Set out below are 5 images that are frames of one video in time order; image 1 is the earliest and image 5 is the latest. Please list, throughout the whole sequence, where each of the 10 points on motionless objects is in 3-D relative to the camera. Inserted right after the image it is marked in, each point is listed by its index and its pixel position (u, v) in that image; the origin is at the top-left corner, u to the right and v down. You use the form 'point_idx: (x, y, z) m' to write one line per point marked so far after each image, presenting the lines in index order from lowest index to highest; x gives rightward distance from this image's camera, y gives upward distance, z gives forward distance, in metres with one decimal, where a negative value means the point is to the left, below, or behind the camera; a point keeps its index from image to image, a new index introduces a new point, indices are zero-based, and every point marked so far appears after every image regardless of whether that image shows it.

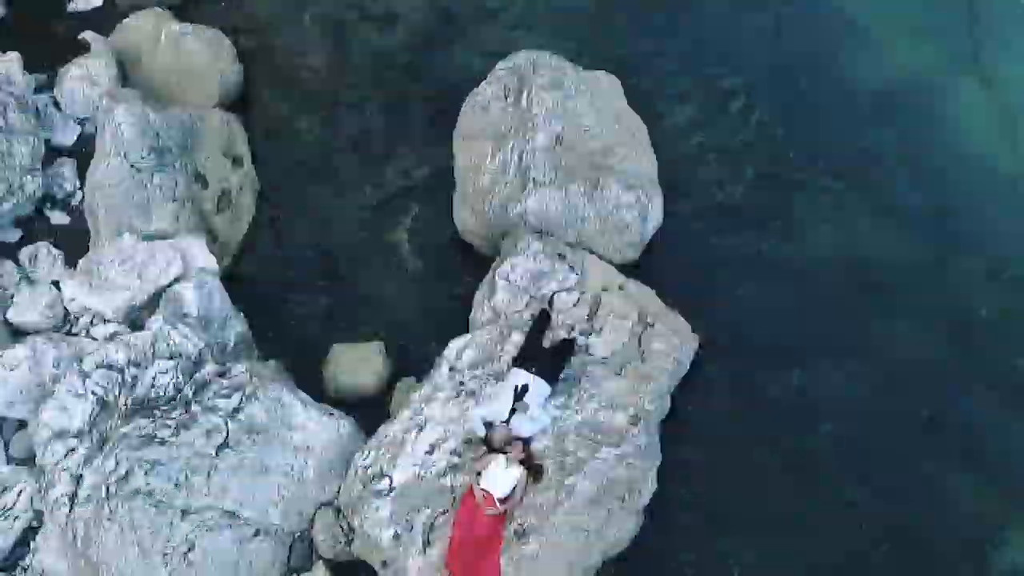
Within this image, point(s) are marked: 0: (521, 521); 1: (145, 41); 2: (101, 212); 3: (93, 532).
0: (+0.1, -2.9, +11.1) m
1: (-5.7, +3.9, +13.9) m
2: (-5.7, +1.1, +12.5) m
3: (-4.9, -2.9, +10.4) m
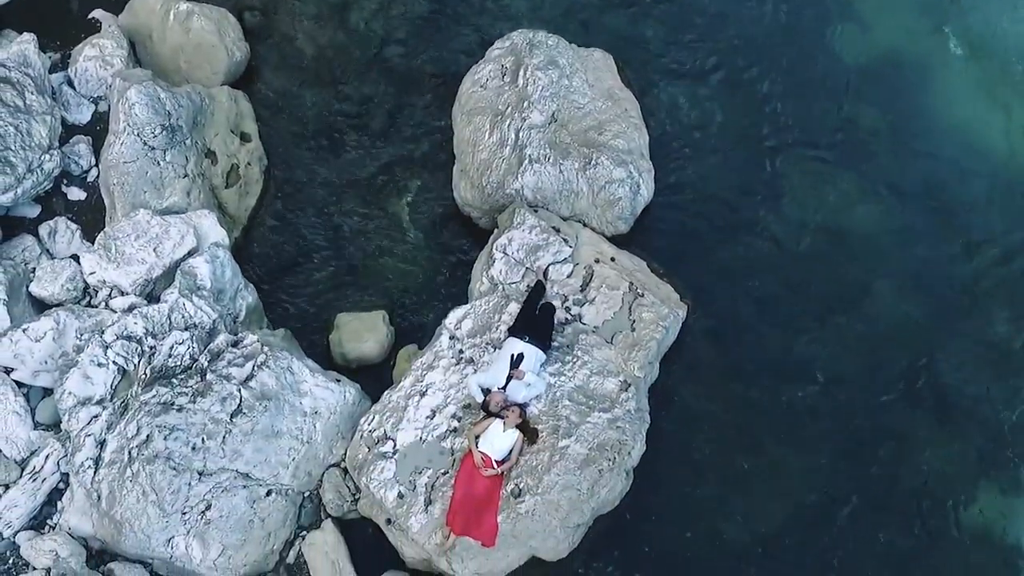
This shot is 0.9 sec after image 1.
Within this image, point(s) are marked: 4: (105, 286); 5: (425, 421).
0: (+0.1, -2.6, +11.8) m
1: (-5.8, +4.3, +14.3) m
2: (-5.8, +1.5, +13.0) m
3: (-4.9, -2.6, +11.1) m
4: (-5.6, 0.0, +12.3) m
5: (-1.2, -1.8, +12.1) m
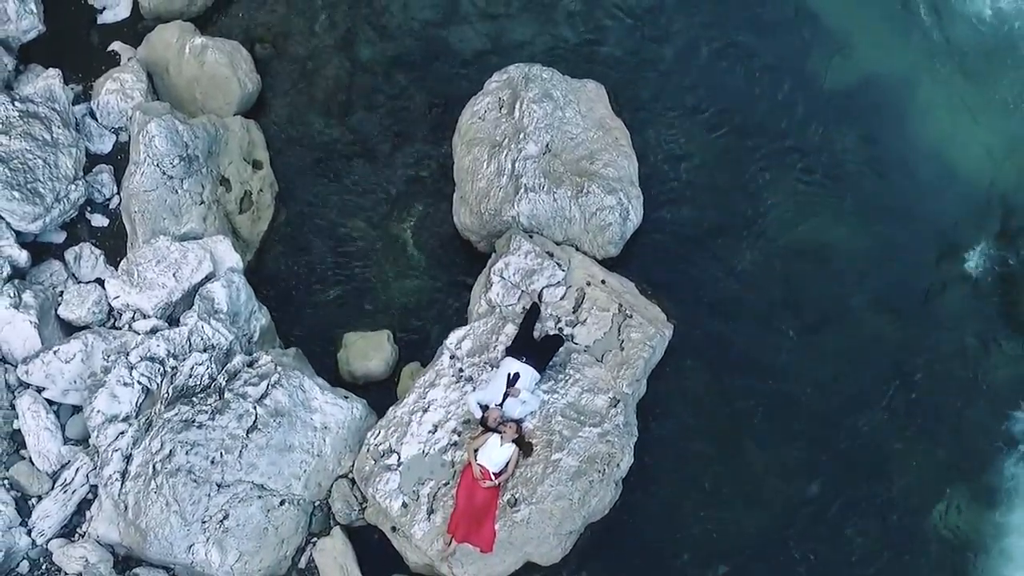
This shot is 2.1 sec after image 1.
0: (0.0, -2.9, +12.7) m
1: (-5.8, +4.0, +15.2) m
2: (-5.8, +1.1, +13.9) m
3: (-5.0, -2.9, +12.0) m
4: (-5.7, -0.3, +13.1) m
5: (-1.2, -2.1, +12.9) m
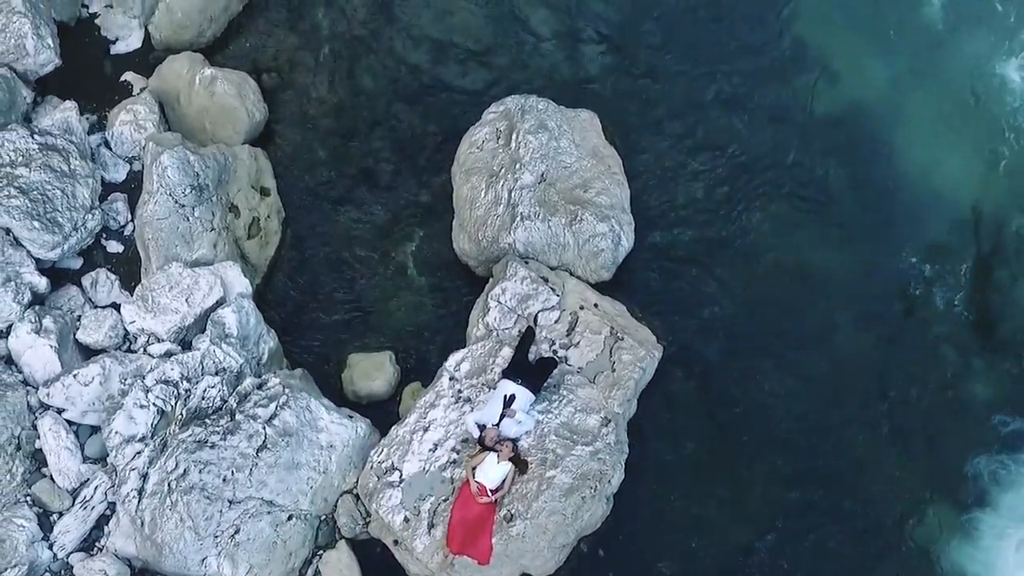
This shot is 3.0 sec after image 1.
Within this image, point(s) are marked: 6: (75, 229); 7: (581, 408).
0: (-0.1, -3.3, +13.4) m
1: (-5.9, +3.6, +15.8) m
2: (-5.9, +0.8, +14.5) m
3: (-5.0, -3.3, +12.7) m
4: (-5.7, -0.7, +13.8) m
5: (-1.3, -2.5, +13.6) m
6: (-7.0, +0.9, +14.2) m
7: (+1.1, -1.9, +13.9) m
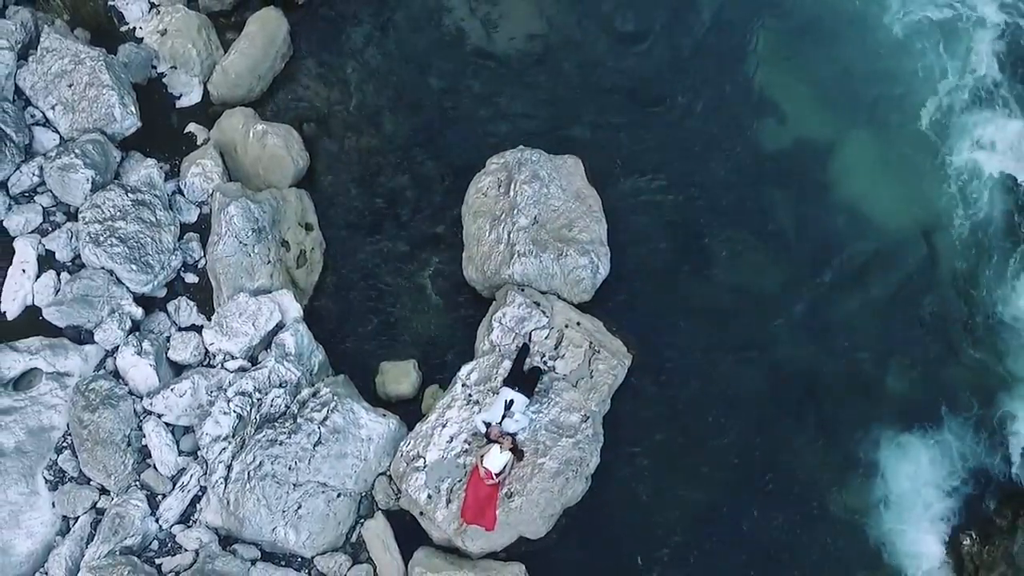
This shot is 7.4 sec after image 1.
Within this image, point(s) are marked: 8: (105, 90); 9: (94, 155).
0: (-0.1, -3.8, +17.2) m
1: (-5.9, +3.2, +19.2) m
2: (-5.9, +0.3, +18.1) m
3: (-5.1, -3.9, +16.6) m
4: (-5.7, -1.3, +17.5) m
5: (-1.3, -3.1, +17.4) m
6: (-7.0, +0.4, +17.8) m
7: (+1.1, -2.4, +17.6) m
8: (-8.4, +4.1, +18.3) m
9: (-8.4, +2.7, +18.0) m
